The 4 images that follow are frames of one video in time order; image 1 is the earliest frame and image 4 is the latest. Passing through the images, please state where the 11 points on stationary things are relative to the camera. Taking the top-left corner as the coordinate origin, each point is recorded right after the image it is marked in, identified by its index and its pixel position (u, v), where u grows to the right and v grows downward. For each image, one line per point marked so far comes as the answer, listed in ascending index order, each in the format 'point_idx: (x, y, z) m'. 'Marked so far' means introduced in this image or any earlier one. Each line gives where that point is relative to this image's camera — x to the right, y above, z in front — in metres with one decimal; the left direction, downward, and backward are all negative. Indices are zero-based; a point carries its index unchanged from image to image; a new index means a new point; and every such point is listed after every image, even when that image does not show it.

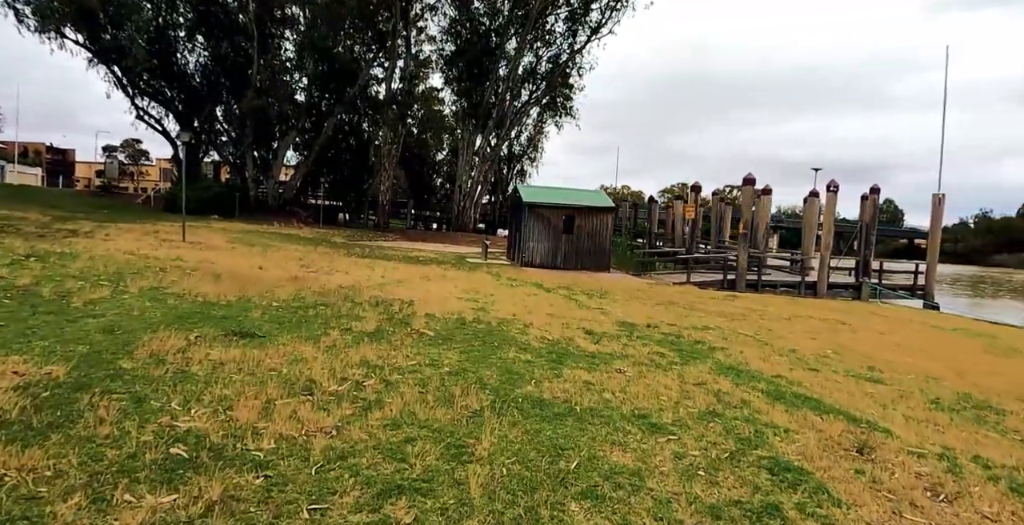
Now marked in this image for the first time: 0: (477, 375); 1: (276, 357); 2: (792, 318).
0: (-0.3, -0.9, +4.9) m
1: (-1.8, -0.7, +4.9) m
2: (+5.3, -1.1, +12.2) m
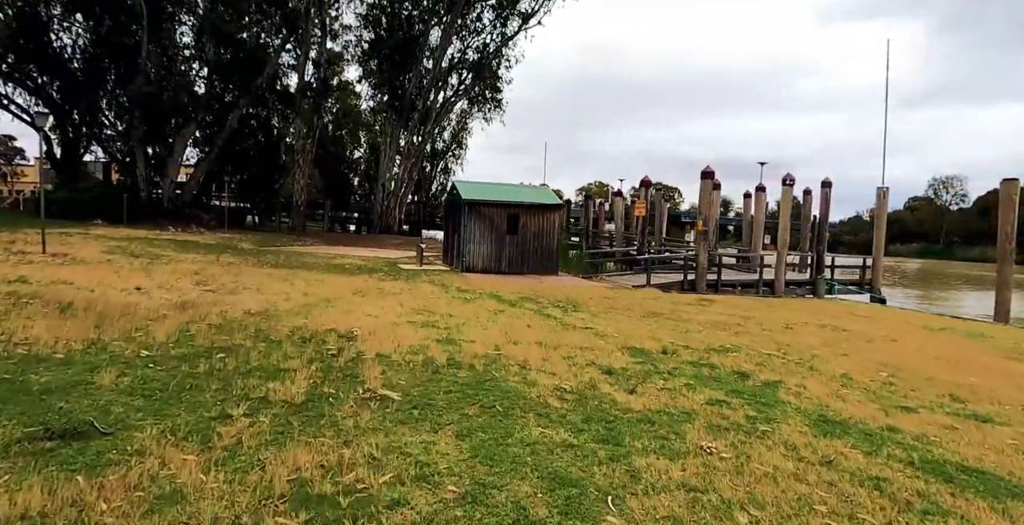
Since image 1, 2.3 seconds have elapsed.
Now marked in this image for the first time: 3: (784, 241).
0: (0.0, -1.0, +2.7) m
1: (-1.5, -0.9, +2.5) m
2: (+4.7, -1.1, +10.7) m
3: (+8.3, +0.7, +19.7) m
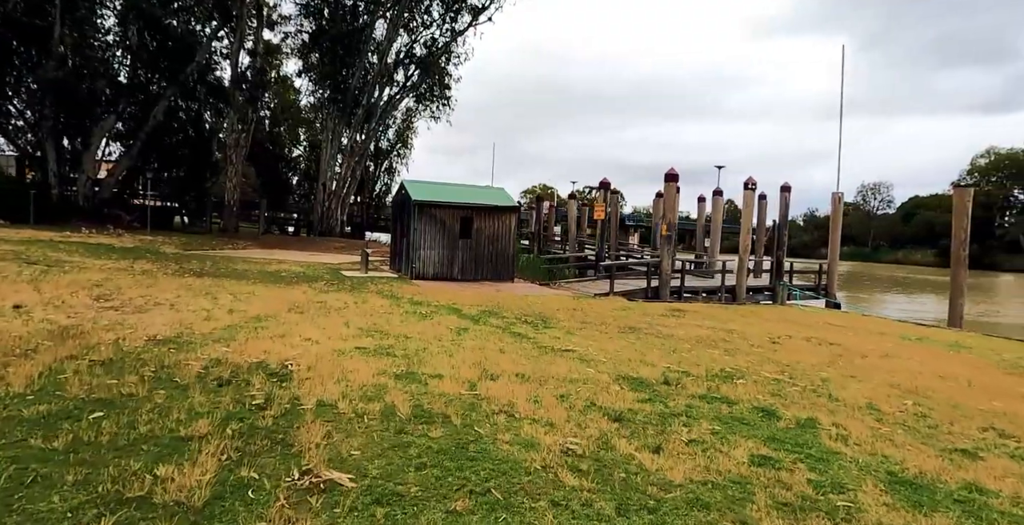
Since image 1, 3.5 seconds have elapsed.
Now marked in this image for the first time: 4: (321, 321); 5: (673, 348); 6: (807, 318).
0: (+0.1, -1.1, +1.5) m
1: (-1.3, -1.0, +1.1) m
2: (+4.1, -1.2, +9.8) m
3: (+7.0, +0.5, +19.1) m
4: (-2.2, -0.7, +7.5) m
5: (+2.0, -1.1, +8.1) m
6: (+6.6, -1.2, +14.4) m
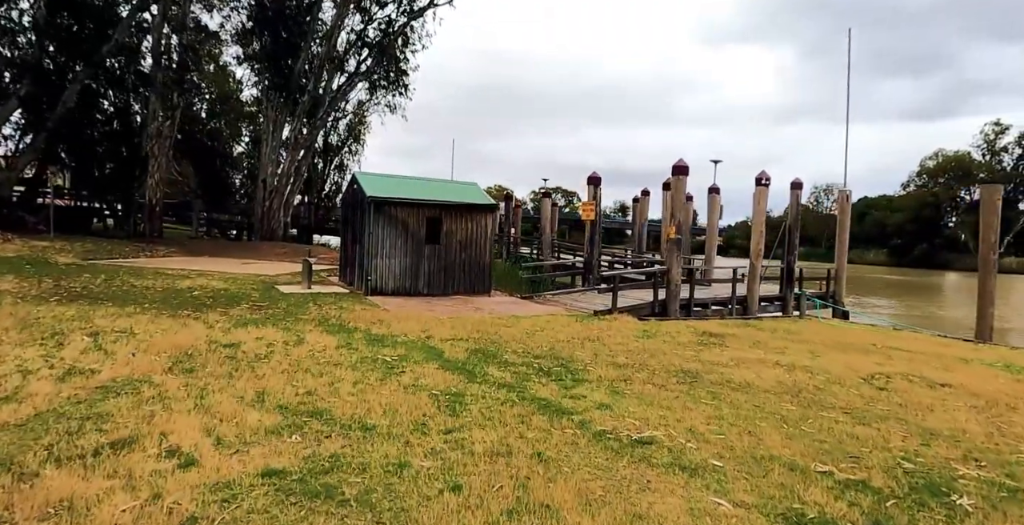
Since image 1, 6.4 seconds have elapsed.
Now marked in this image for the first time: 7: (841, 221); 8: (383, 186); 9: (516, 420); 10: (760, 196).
0: (+0.8, -1.3, -1.4) m
1: (-0.7, -1.2, -1.9) m
2: (+4.1, -1.4, +7.2) m
3: (+6.3, +0.3, +16.7) m
4: (-2.0, -0.9, +4.4) m
5: (+2.2, -1.3, +5.3) m
6: (+6.3, -1.4, +11.9) m
7: (+10.1, +1.3, +19.7) m
8: (-2.8, +1.7, +13.9) m
9: (0.0, -1.1, +4.3) m
10: (+6.6, +1.8, +17.2) m
